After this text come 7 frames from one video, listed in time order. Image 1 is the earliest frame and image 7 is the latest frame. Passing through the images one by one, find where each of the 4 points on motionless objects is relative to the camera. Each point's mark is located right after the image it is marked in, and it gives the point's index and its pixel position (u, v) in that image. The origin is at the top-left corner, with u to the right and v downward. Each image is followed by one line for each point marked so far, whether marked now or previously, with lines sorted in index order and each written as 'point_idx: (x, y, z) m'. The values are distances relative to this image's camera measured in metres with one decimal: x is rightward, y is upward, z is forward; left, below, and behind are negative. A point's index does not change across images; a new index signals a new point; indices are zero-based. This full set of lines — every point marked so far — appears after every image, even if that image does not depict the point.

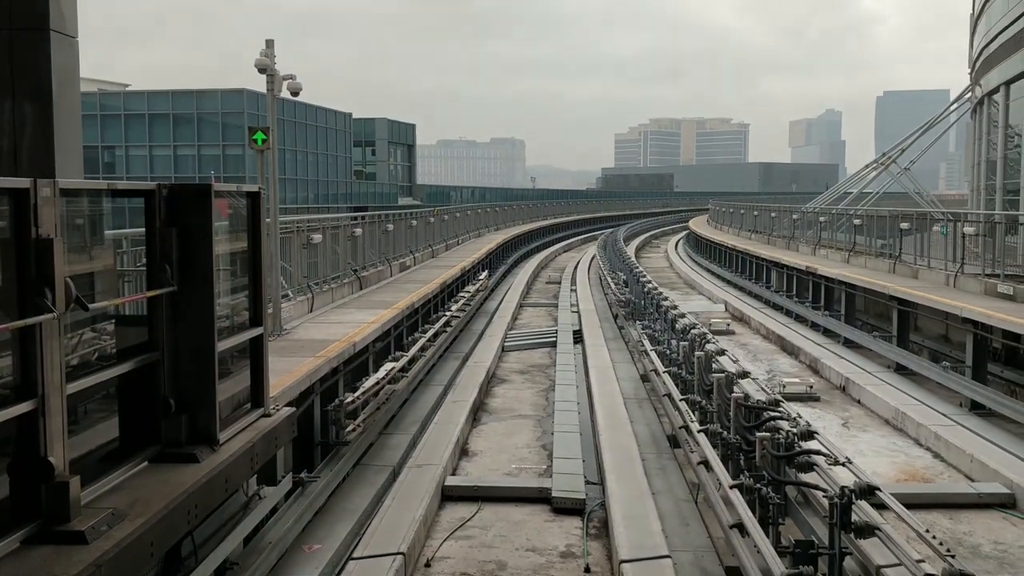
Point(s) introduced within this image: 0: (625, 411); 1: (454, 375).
0: (+1.0, -1.1, +12.0) m
1: (-0.6, -0.9, +14.1) m
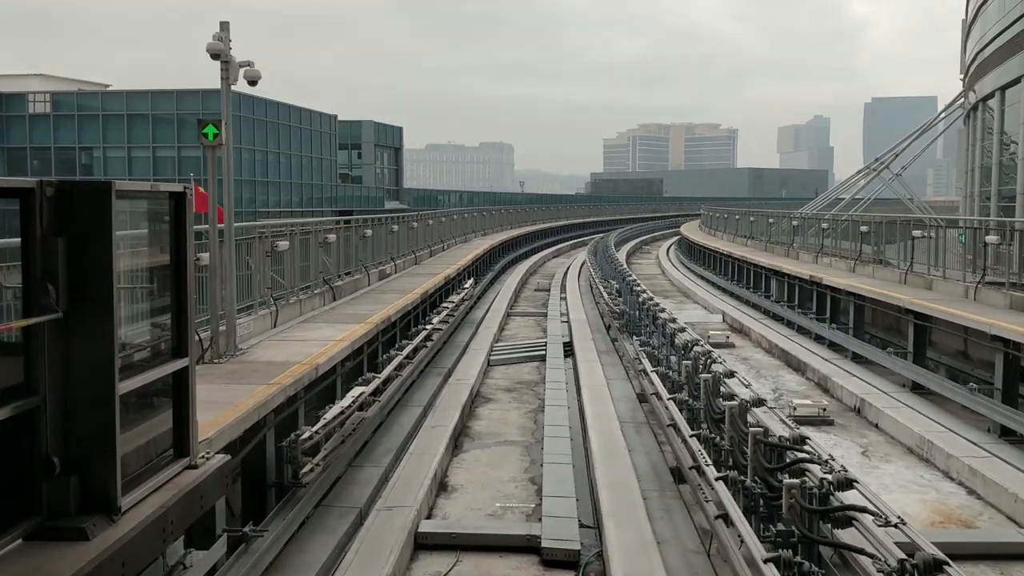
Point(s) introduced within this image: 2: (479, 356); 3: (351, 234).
0: (+0.9, -1.2, +10.9) m
1: (-0.7, -1.0, +12.9) m
2: (-0.4, -0.8, +16.1) m
3: (-1.9, +0.6, +15.4) m
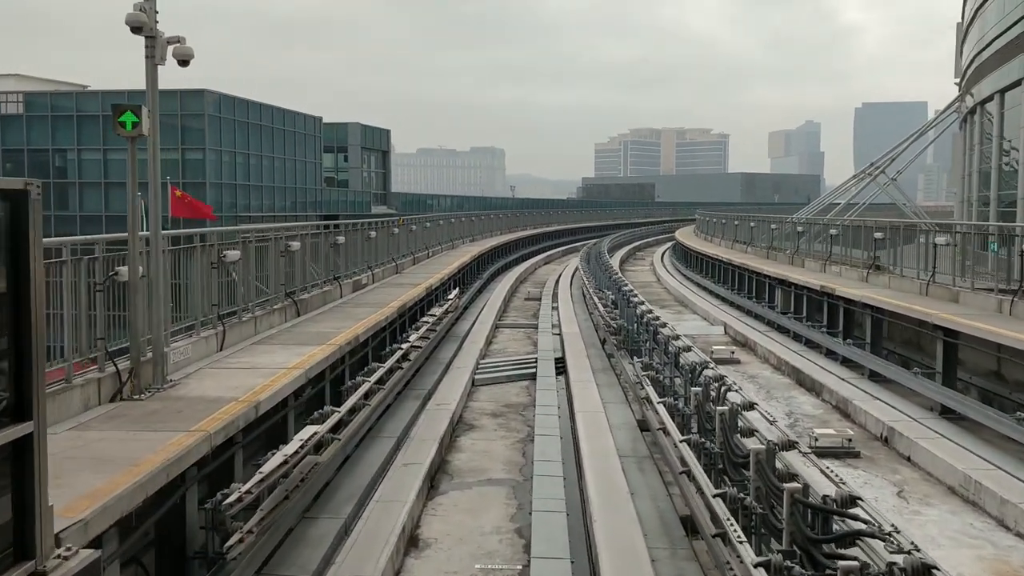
0: (+0.8, -1.3, +9.4) m
1: (-0.9, -1.2, +11.5) m
2: (-0.5, -1.0, +14.7) m
3: (-2.0, +0.5, +14.0) m
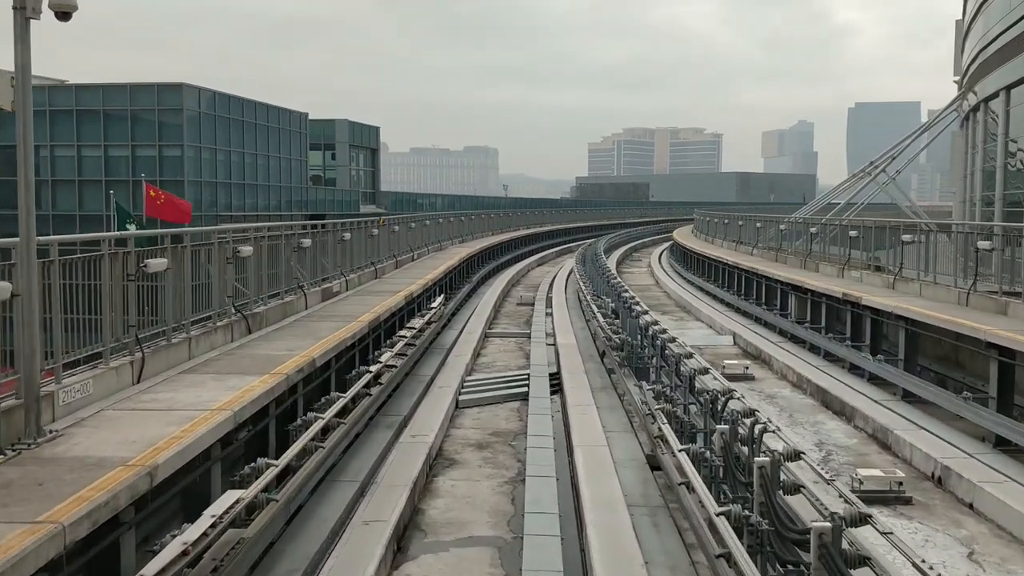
0: (+0.7, -1.4, +7.7) m
1: (-1.0, -1.3, +9.7) m
2: (-0.6, -1.1, +12.9) m
3: (-2.1, +0.4, +12.2) m
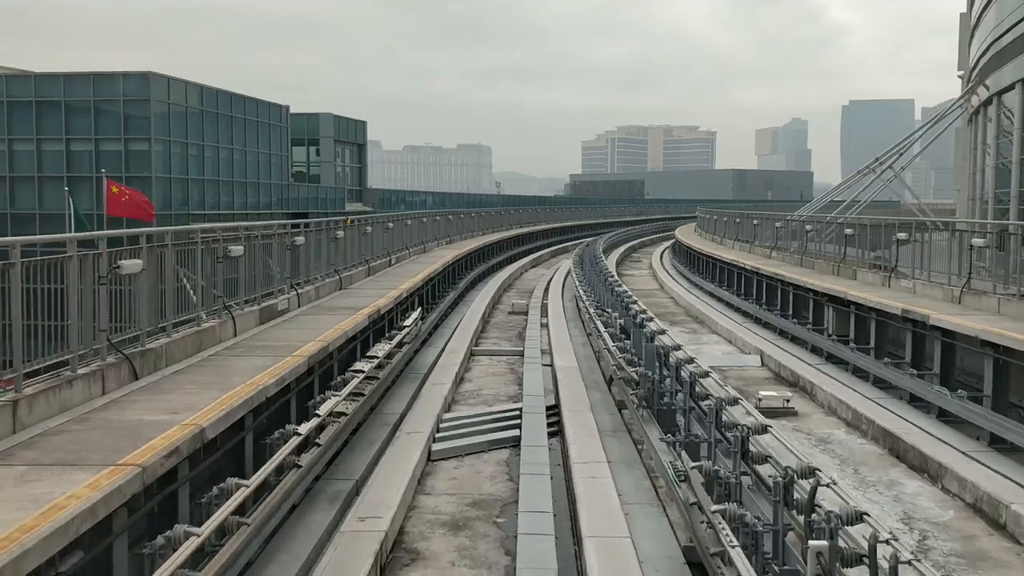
0: (+0.6, -1.6, +4.9) m
1: (-1.0, -1.4, +6.9) m
2: (-0.7, -1.2, +10.1) m
3: (-2.2, +0.3, +9.3) m
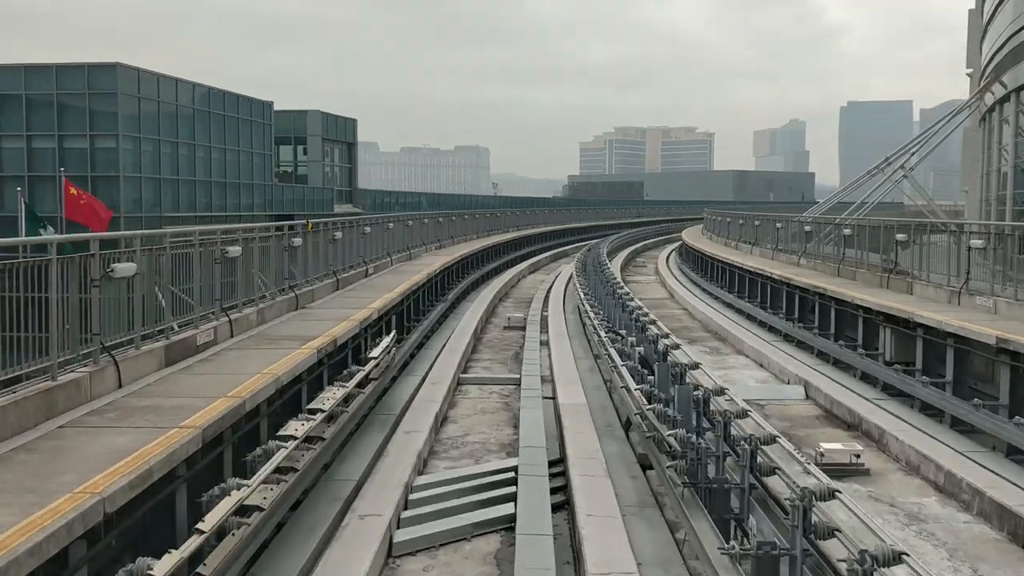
0: (+0.6, -1.8, +2.1) m
1: (-1.1, -1.6, +4.1) m
2: (-0.8, -1.4, +7.3) m
3: (-2.3, +0.1, +6.5) m
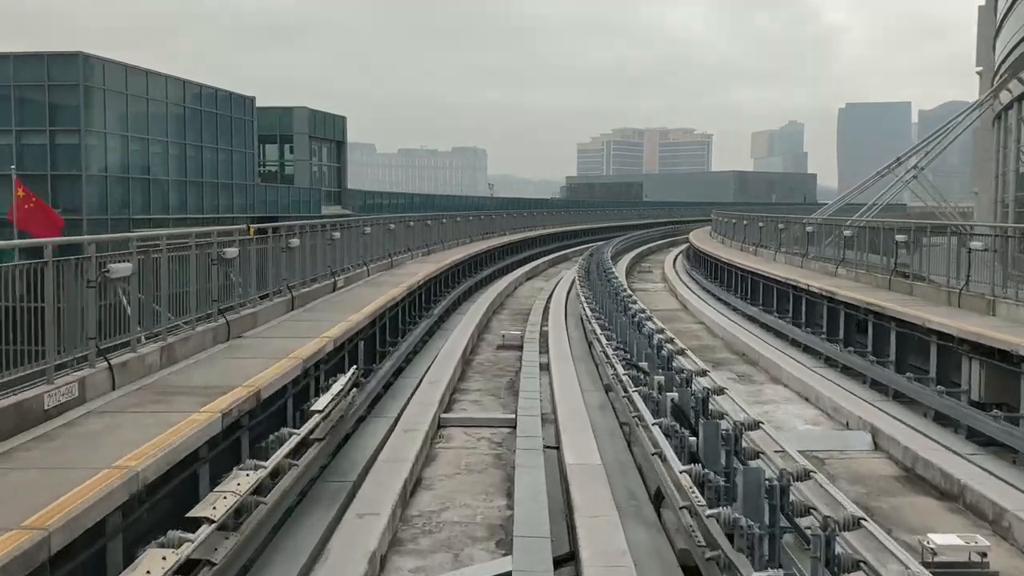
0: (+0.6, -1.9, -0.8) m
1: (-1.1, -1.8, +1.2) m
2: (-0.8, -1.6, +4.4) m
3: (-2.3, -0.1, +3.7) m
